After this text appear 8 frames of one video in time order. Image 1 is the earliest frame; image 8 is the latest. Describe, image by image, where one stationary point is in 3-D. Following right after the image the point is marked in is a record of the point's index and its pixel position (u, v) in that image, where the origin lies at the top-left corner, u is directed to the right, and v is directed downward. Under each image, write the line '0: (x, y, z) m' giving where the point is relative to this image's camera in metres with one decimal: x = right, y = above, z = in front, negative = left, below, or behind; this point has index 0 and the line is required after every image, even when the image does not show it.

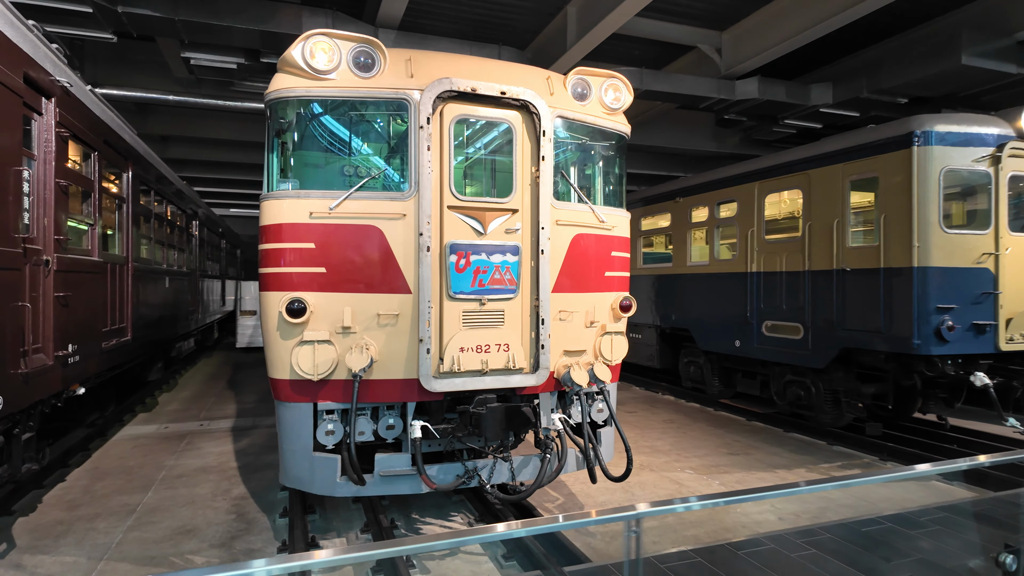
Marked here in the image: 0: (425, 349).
0: (-0.5, -0.4, +3.6) m
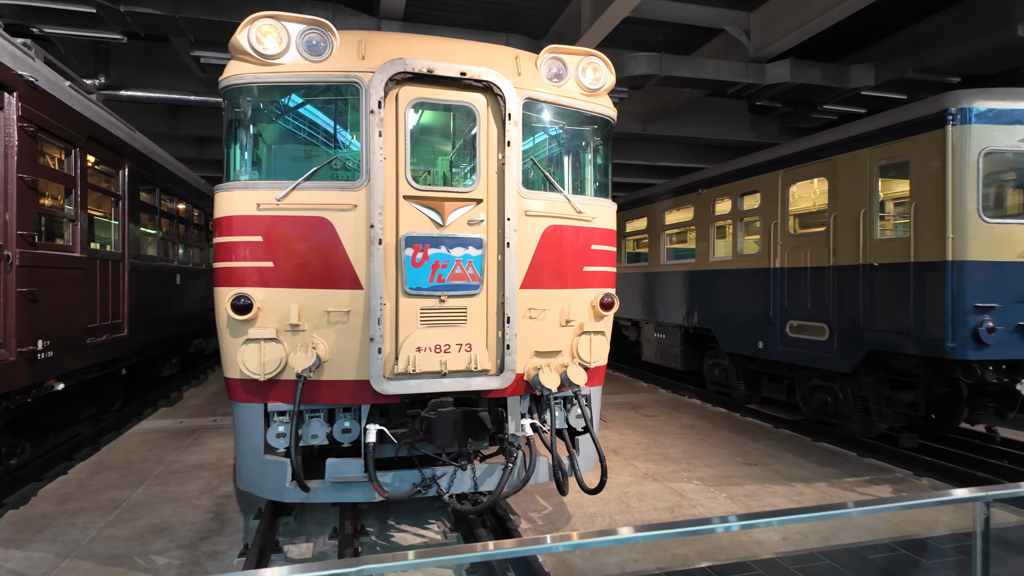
0: (-0.8, -0.3, +3.4) m
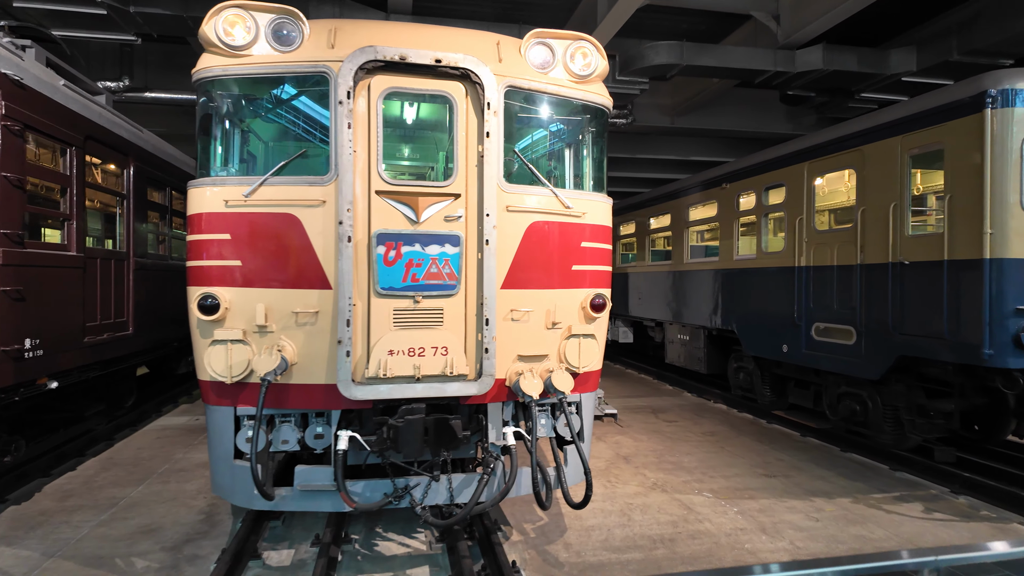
0: (-0.9, -0.3, +3.2) m
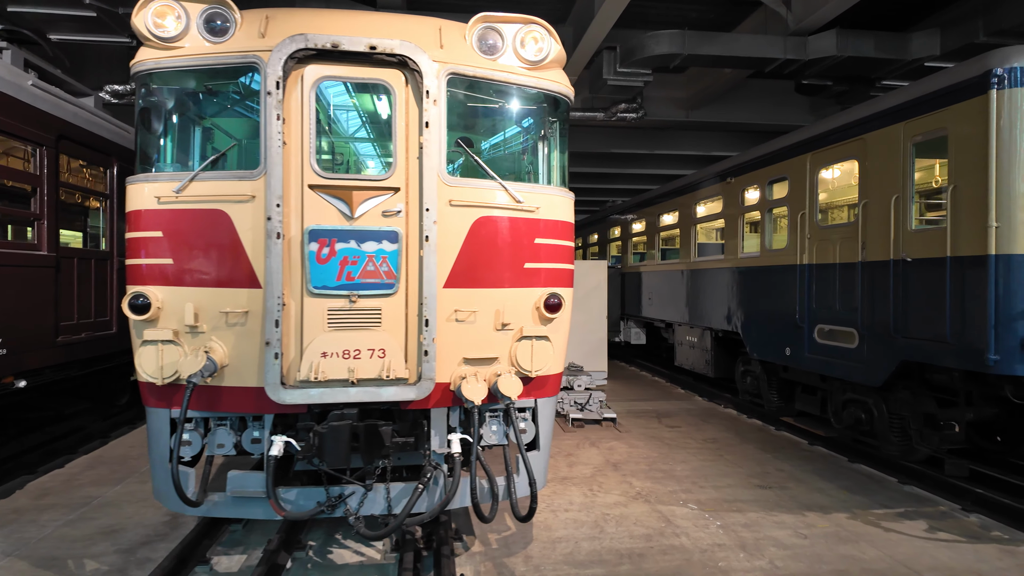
0: (-1.2, -0.3, +3.1) m
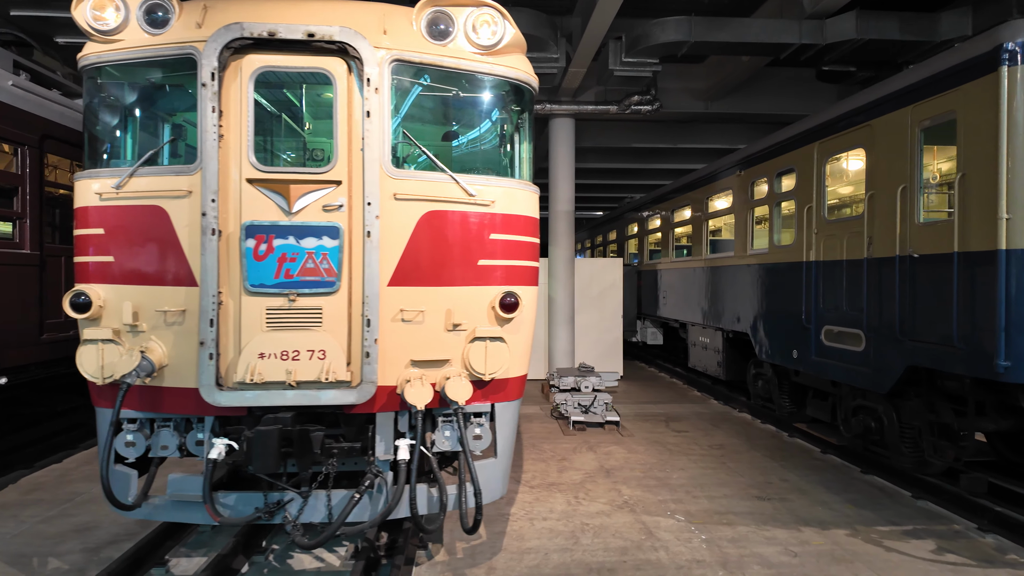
0: (-1.5, -0.3, +3.0) m
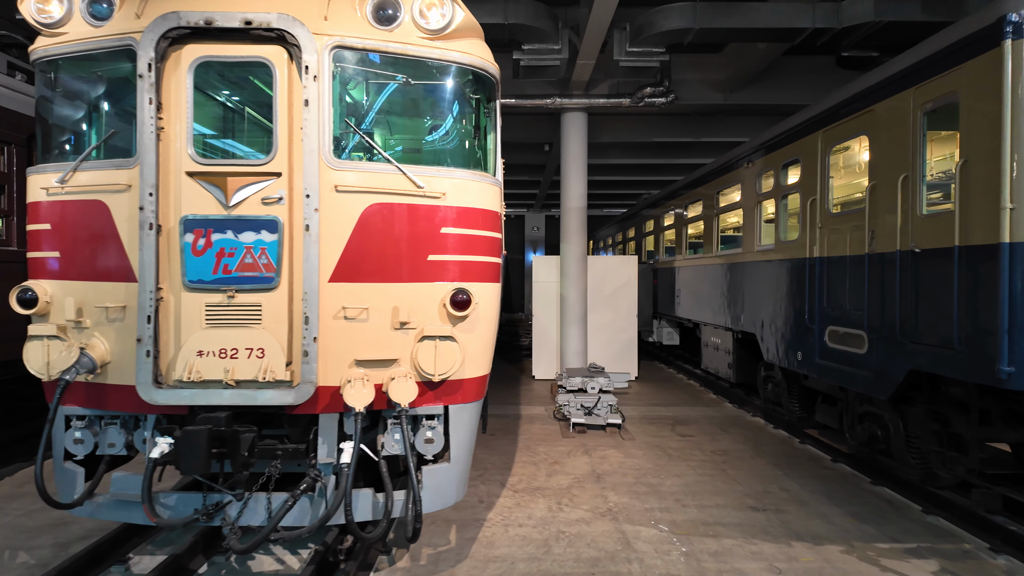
0: (-1.8, -0.3, +2.9) m
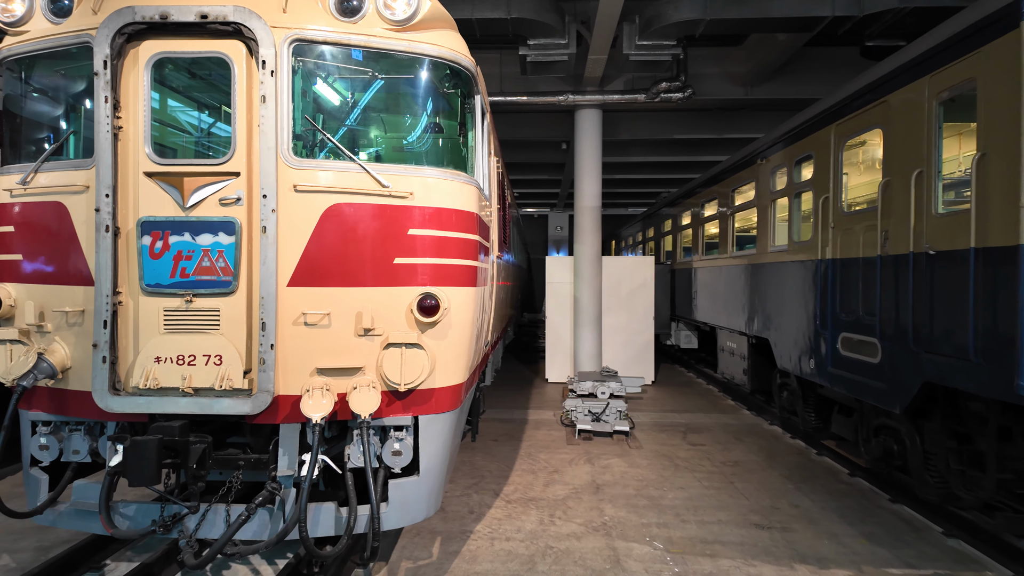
0: (-1.9, -0.3, +2.8) m
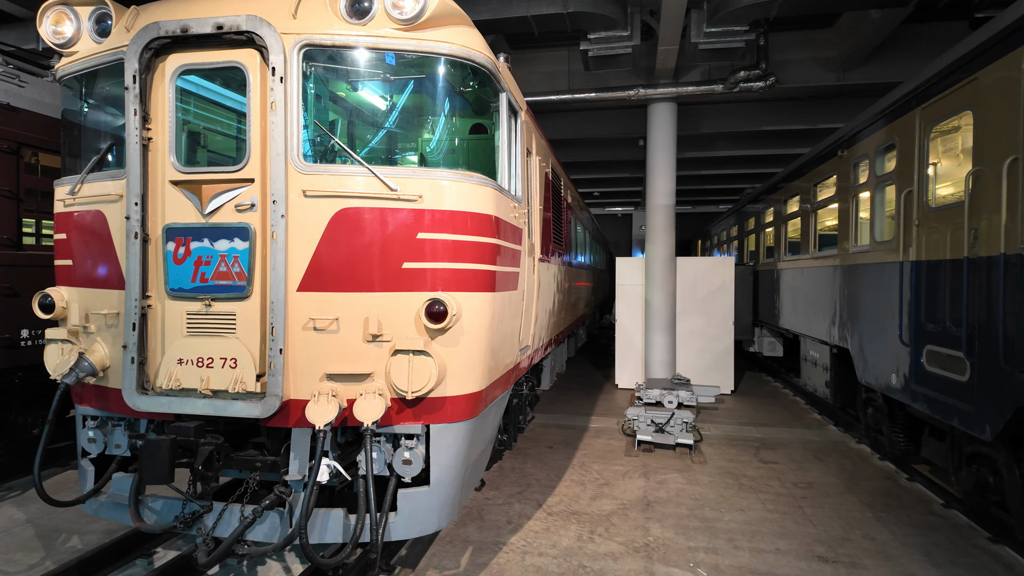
0: (-1.9, -0.3, +3.0) m
